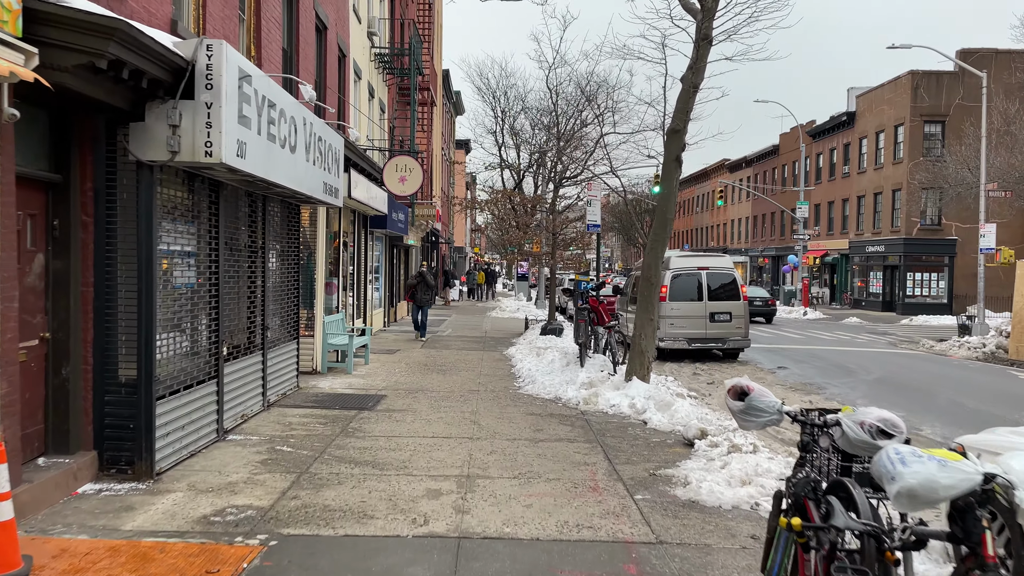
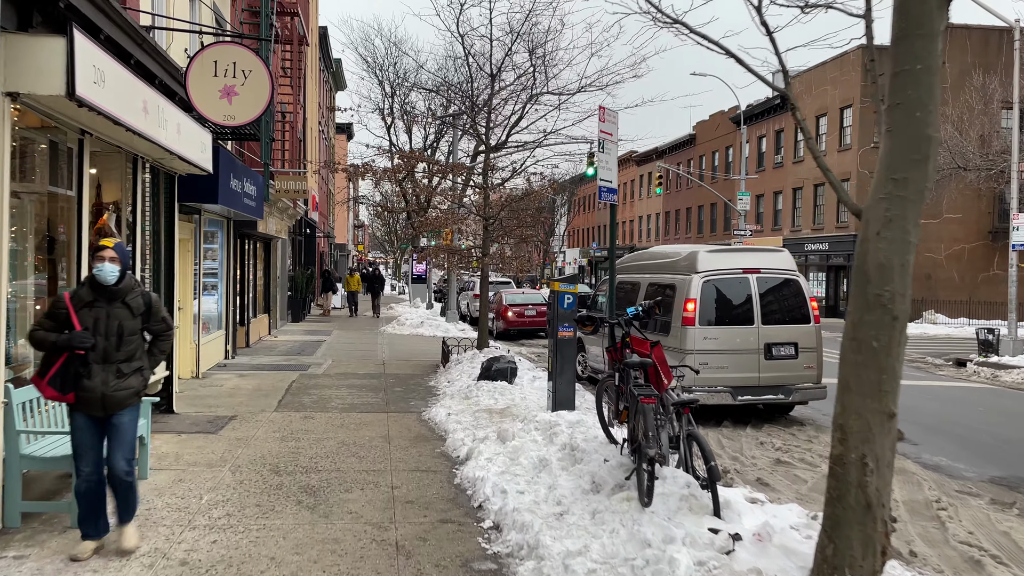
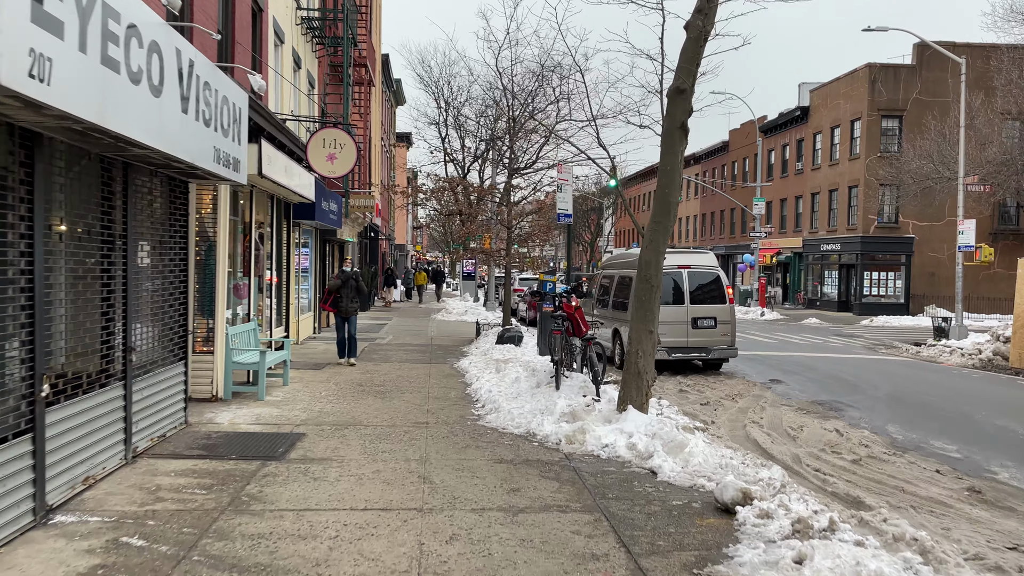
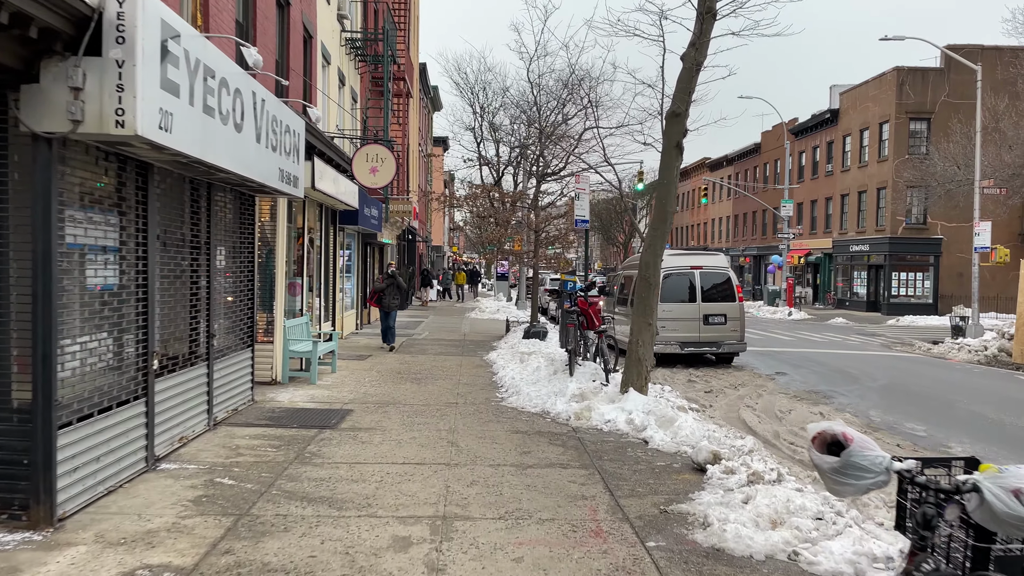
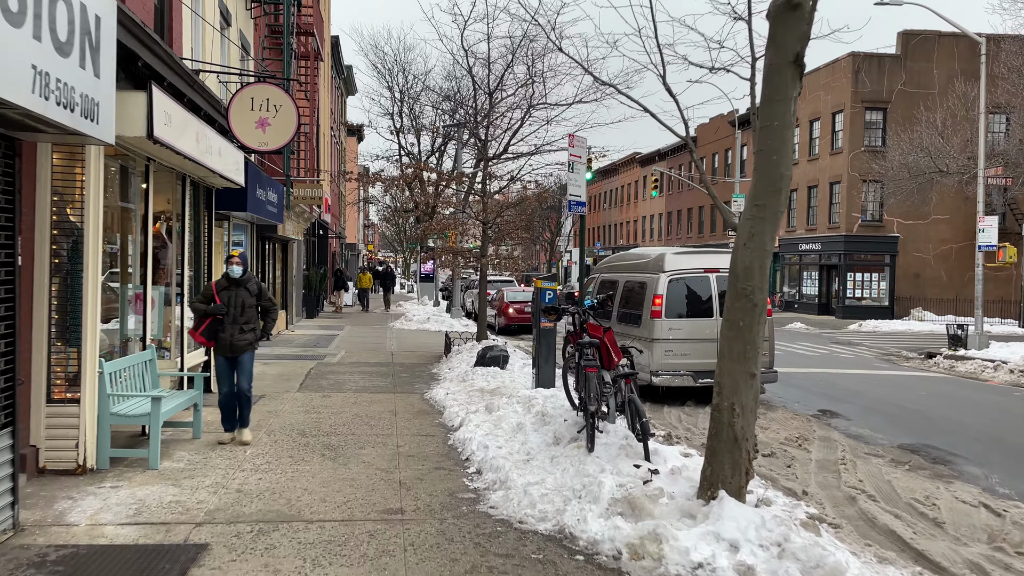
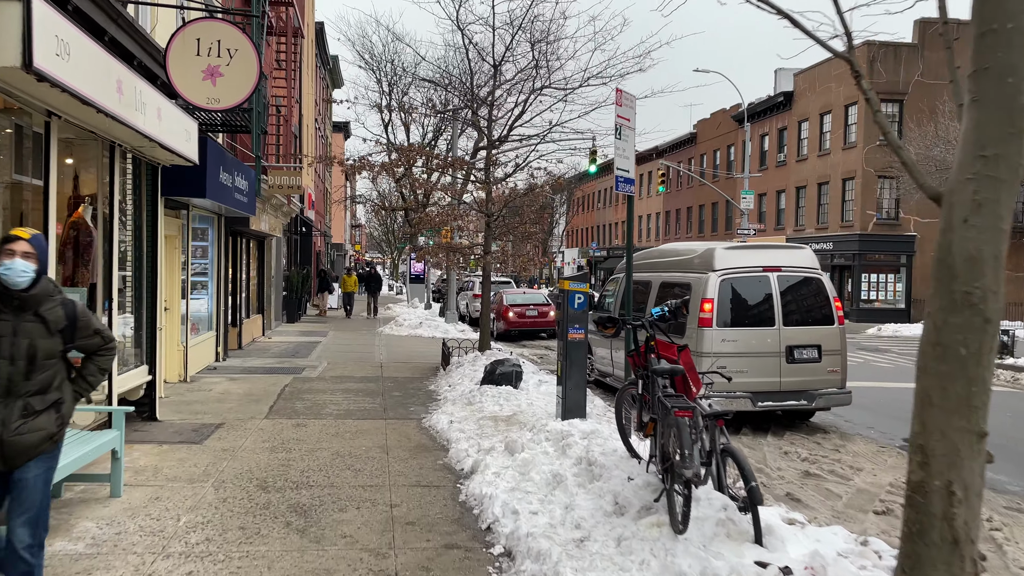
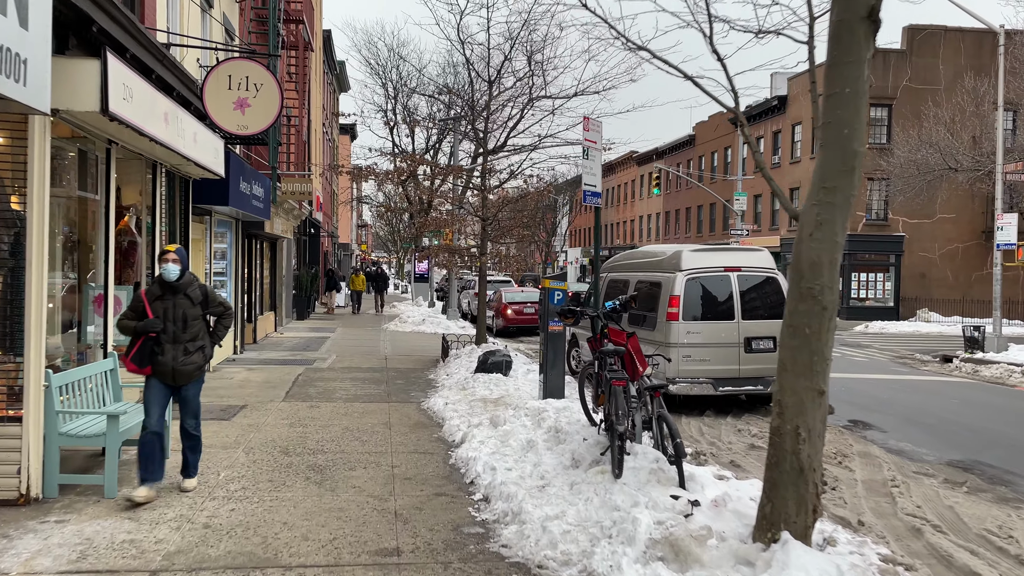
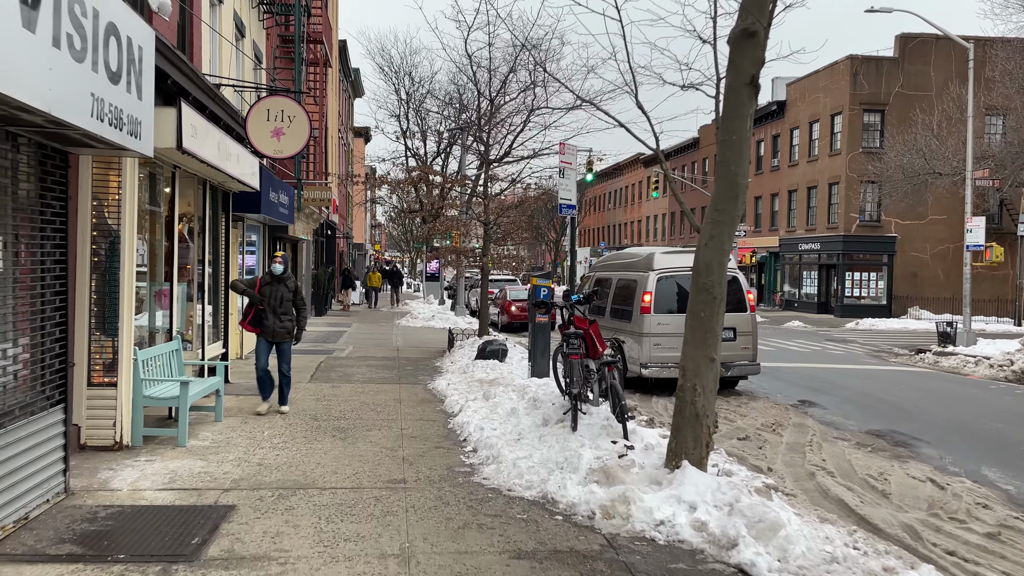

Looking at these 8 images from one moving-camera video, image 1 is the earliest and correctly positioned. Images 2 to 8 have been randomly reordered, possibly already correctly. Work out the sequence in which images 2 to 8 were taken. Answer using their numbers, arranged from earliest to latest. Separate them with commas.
4, 3, 8, 5, 7, 2, 6
